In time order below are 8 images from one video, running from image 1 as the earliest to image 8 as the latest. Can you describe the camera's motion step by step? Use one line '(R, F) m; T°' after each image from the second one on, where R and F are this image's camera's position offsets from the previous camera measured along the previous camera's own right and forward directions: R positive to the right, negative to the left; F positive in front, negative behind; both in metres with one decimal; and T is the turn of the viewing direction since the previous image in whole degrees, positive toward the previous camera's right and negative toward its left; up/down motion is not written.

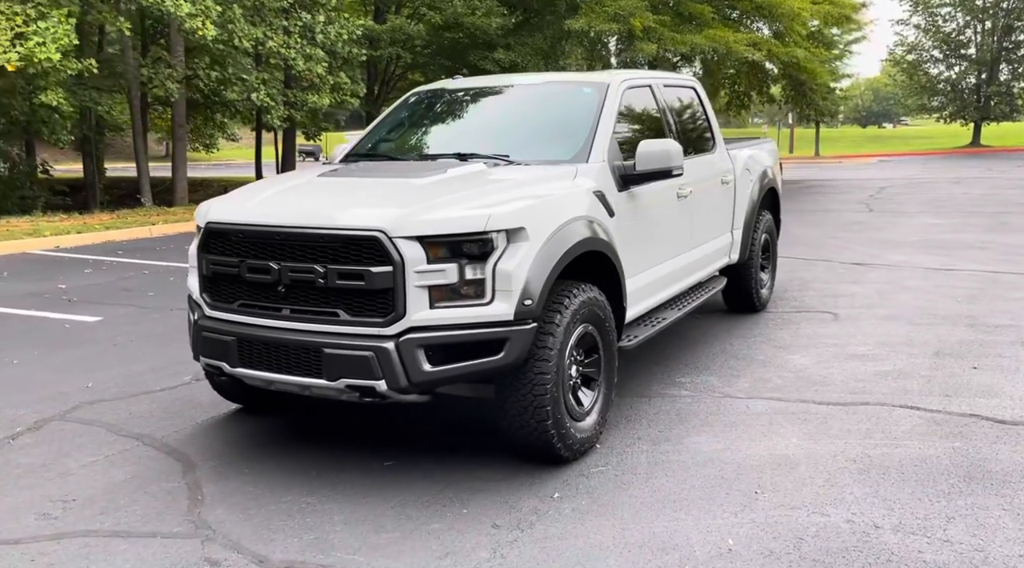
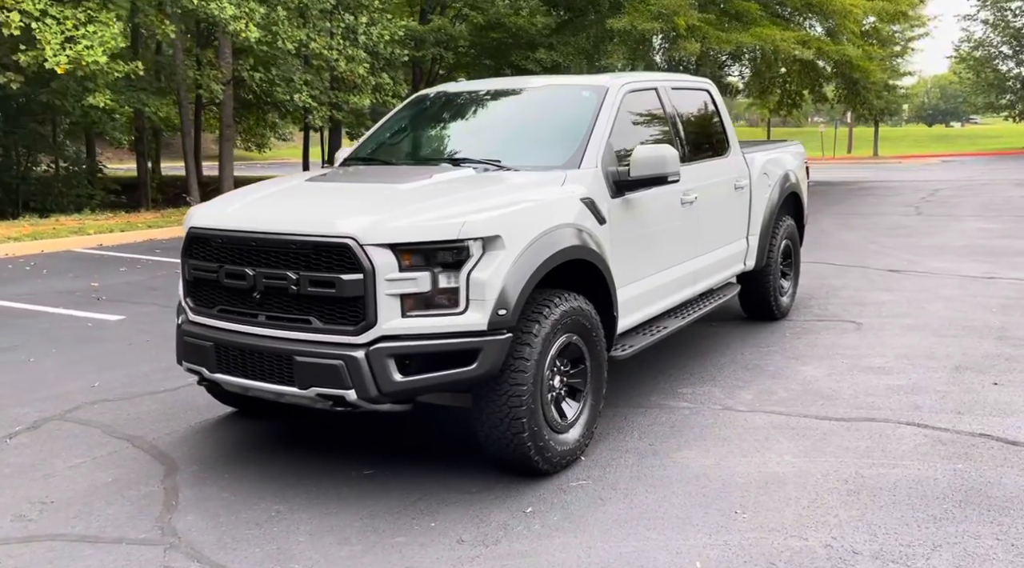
(+0.4, +0.1) m; -4°
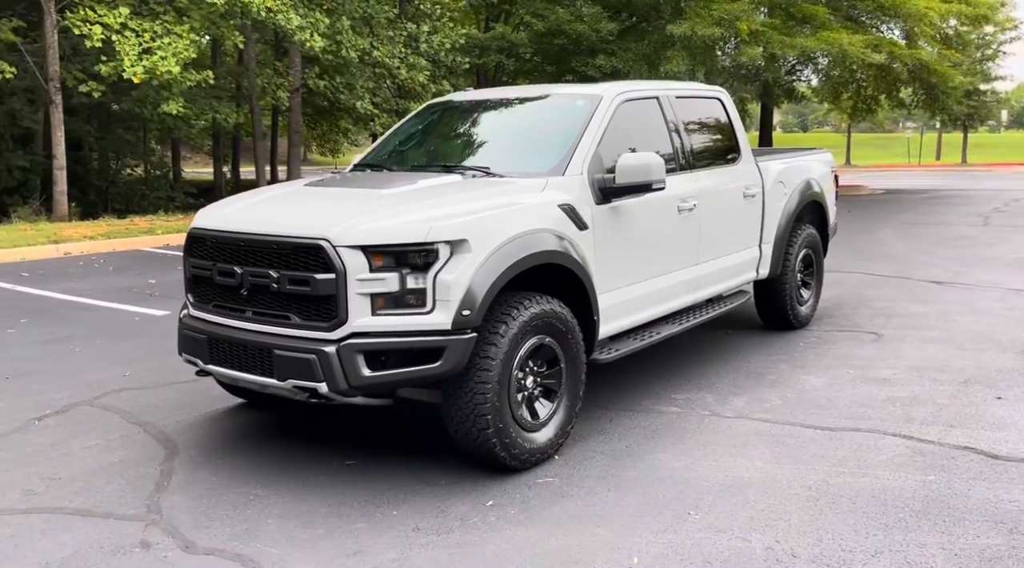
(+0.5, -0.1) m; -5°
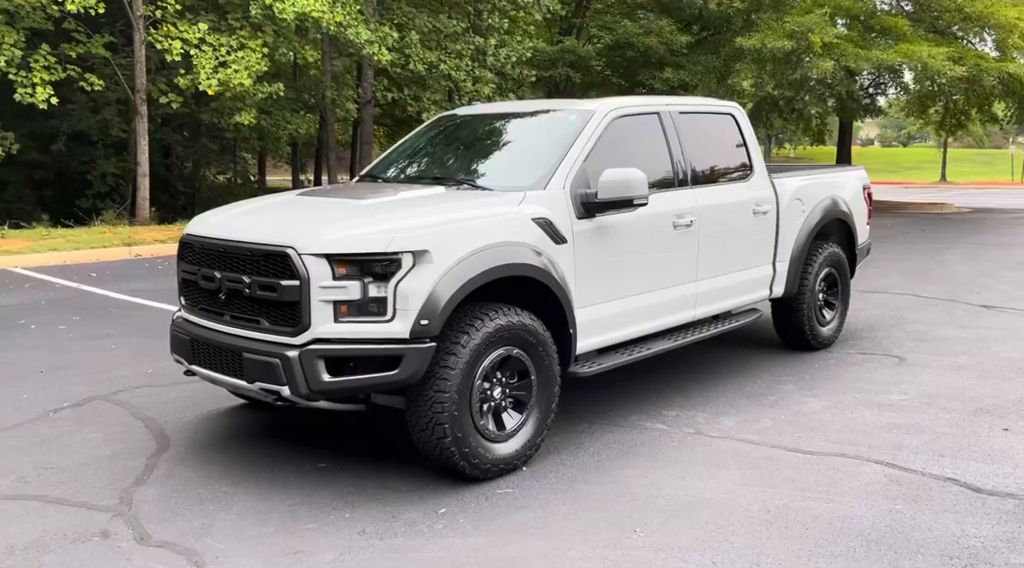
(+0.6, 0.0) m; -6°
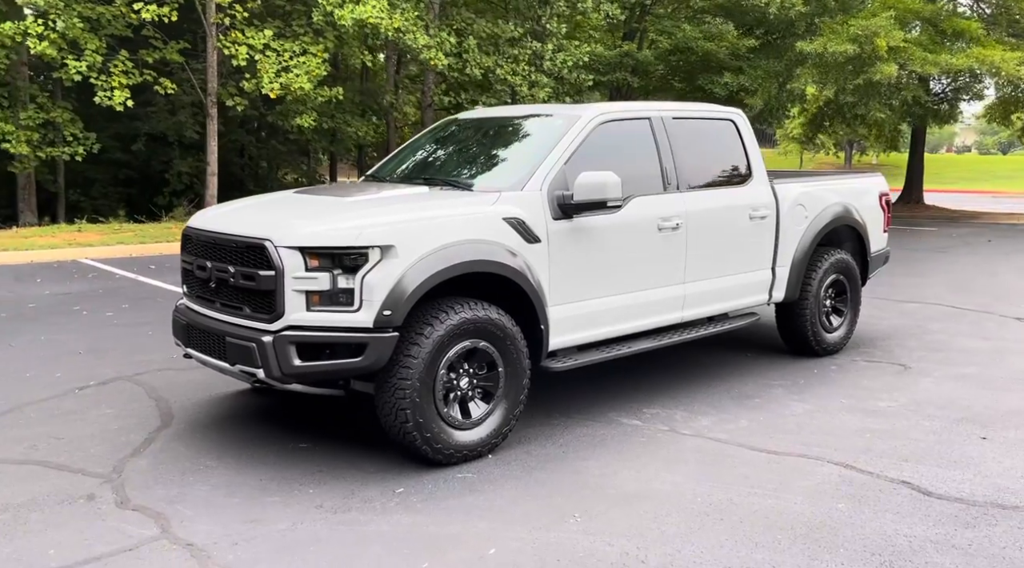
(+0.6, -0.2) m; -5°
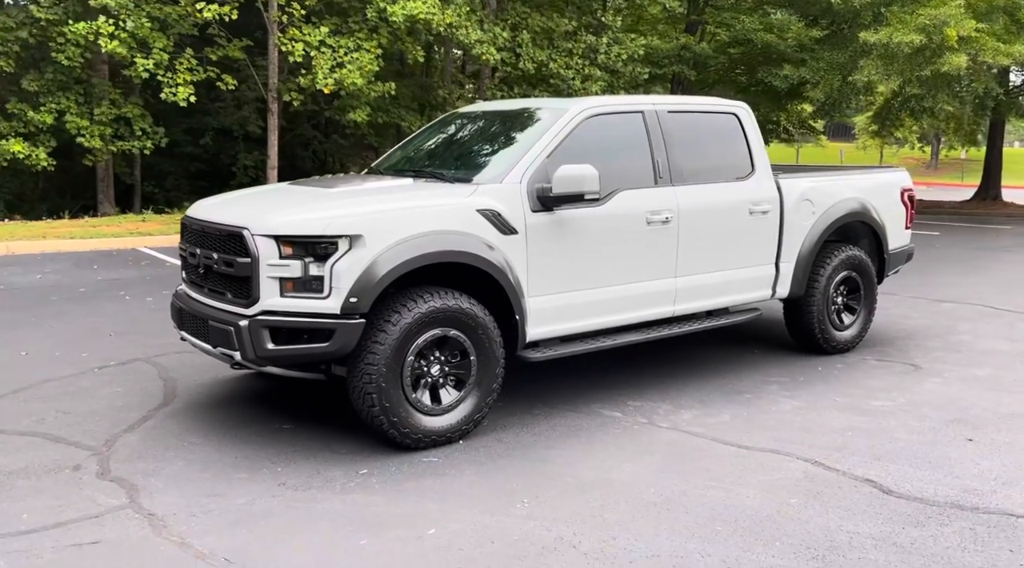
(+0.6, -0.1) m; -5°
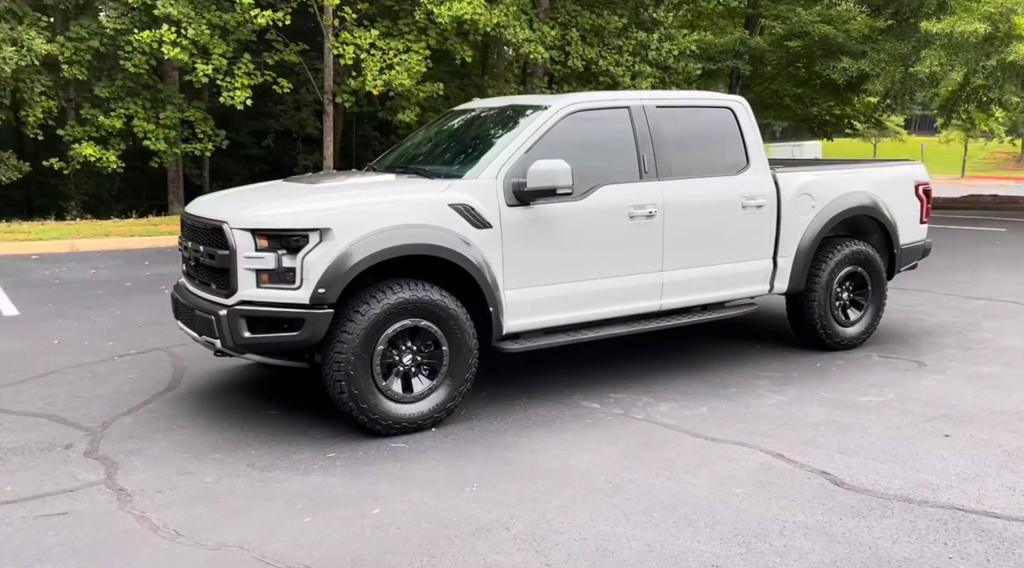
(+0.6, -0.1) m; -5°
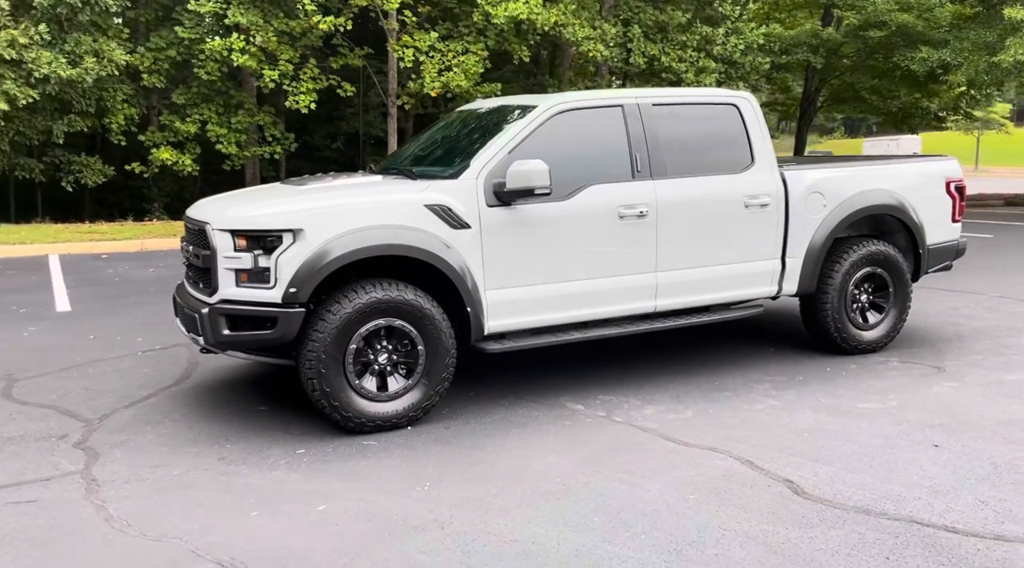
(+0.7, 0.0) m; -6°
